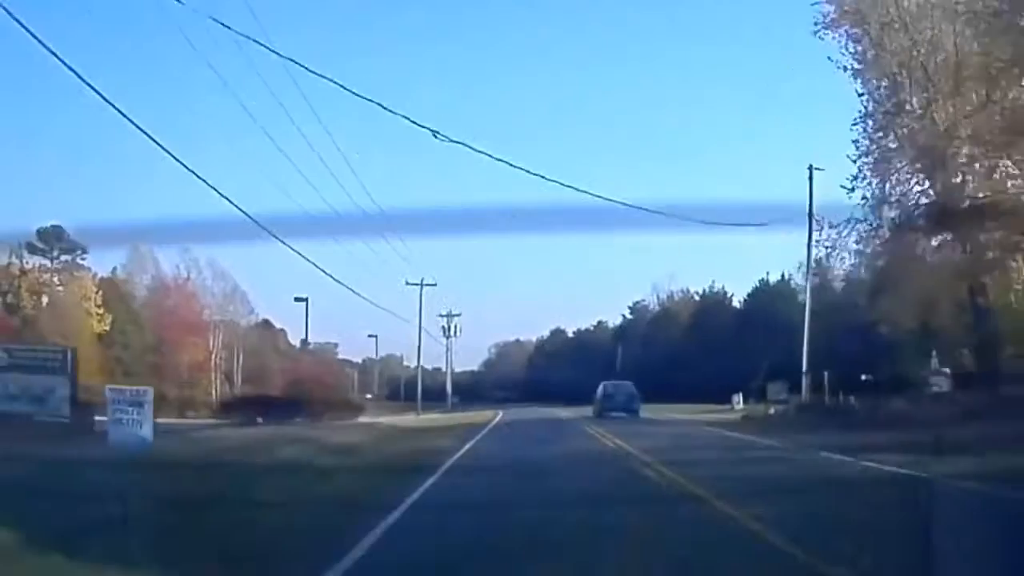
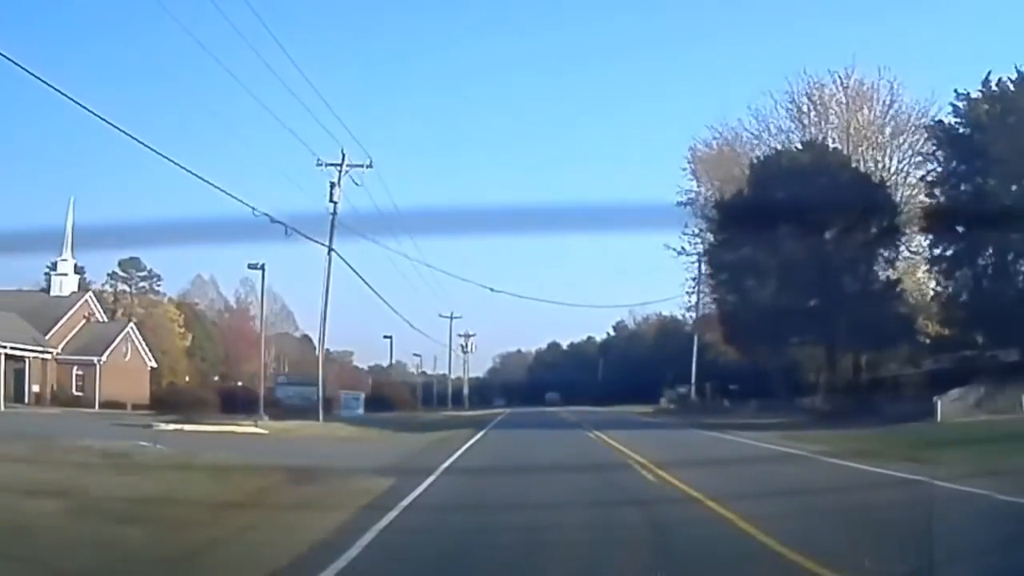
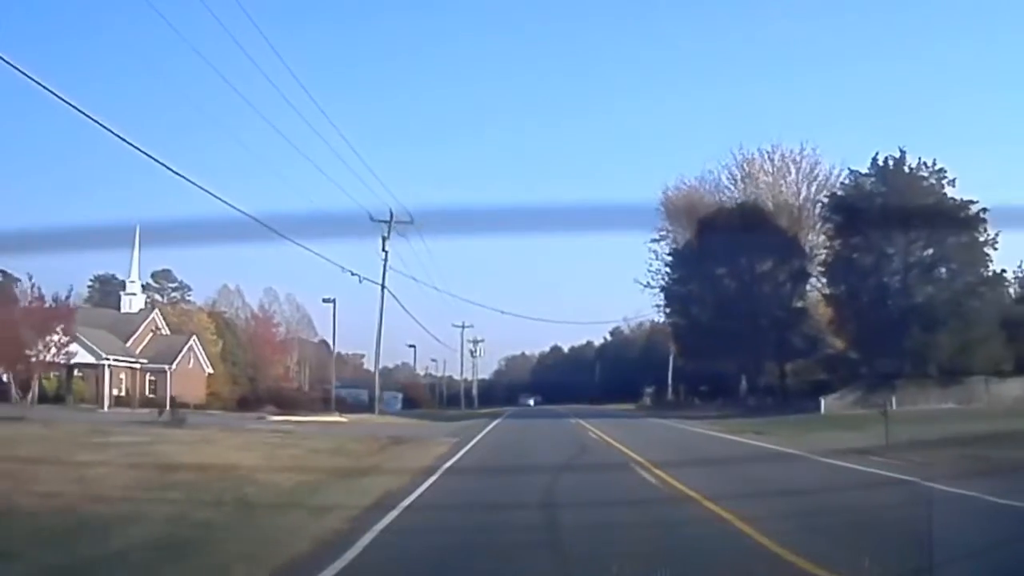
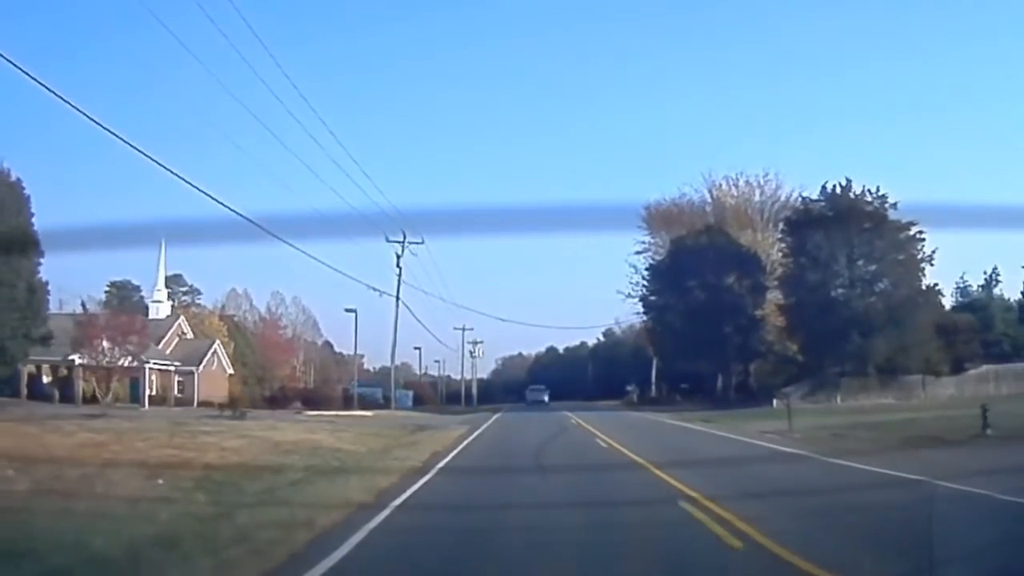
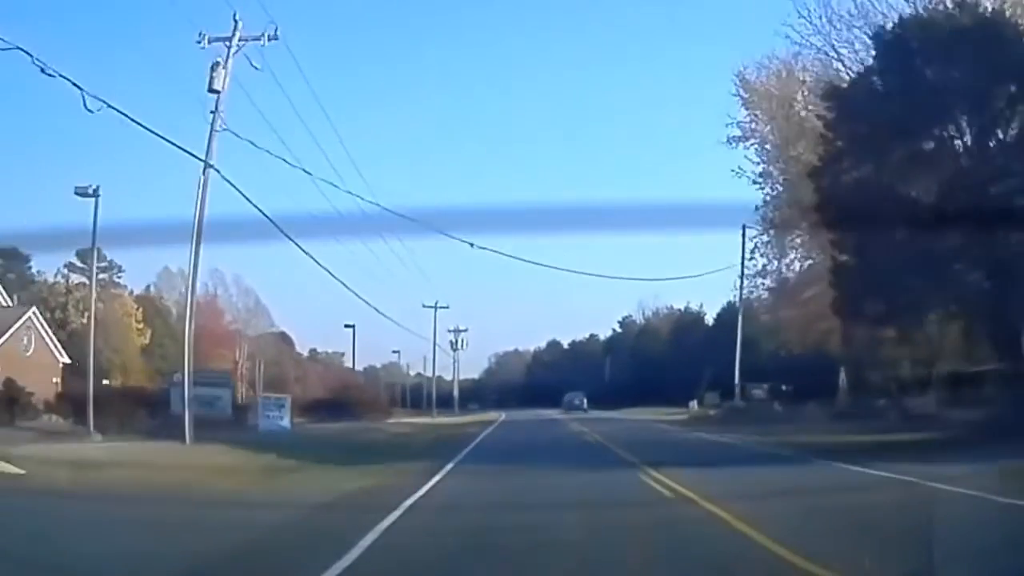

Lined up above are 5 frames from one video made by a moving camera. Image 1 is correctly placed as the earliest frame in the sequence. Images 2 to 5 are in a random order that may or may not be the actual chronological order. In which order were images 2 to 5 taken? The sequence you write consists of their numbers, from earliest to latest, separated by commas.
5, 2, 3, 4
